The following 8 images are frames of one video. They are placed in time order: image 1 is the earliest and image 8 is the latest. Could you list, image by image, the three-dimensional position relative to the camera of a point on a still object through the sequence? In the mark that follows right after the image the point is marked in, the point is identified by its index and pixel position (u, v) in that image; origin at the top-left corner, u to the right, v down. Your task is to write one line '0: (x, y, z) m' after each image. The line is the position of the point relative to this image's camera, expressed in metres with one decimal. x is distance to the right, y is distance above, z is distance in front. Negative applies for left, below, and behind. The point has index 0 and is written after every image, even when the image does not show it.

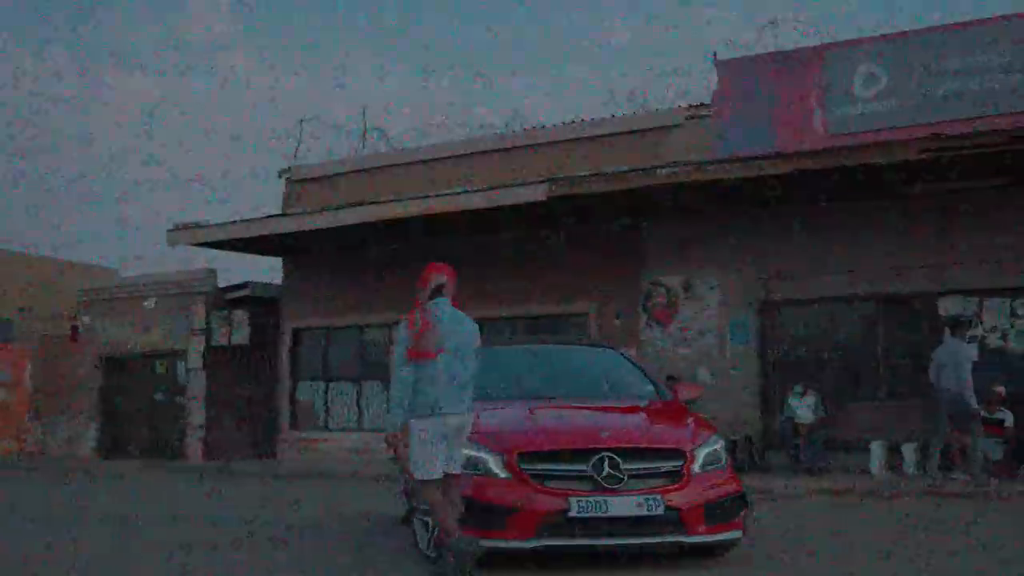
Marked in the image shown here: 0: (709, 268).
0: (+2.2, +0.3, +16.7) m
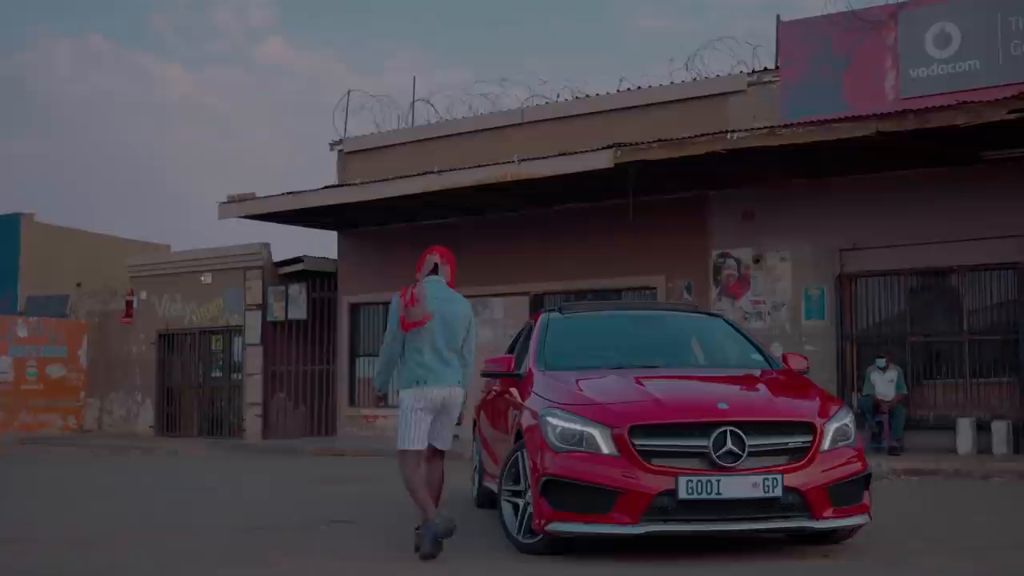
0: (+2.9, +0.6, +16.1) m
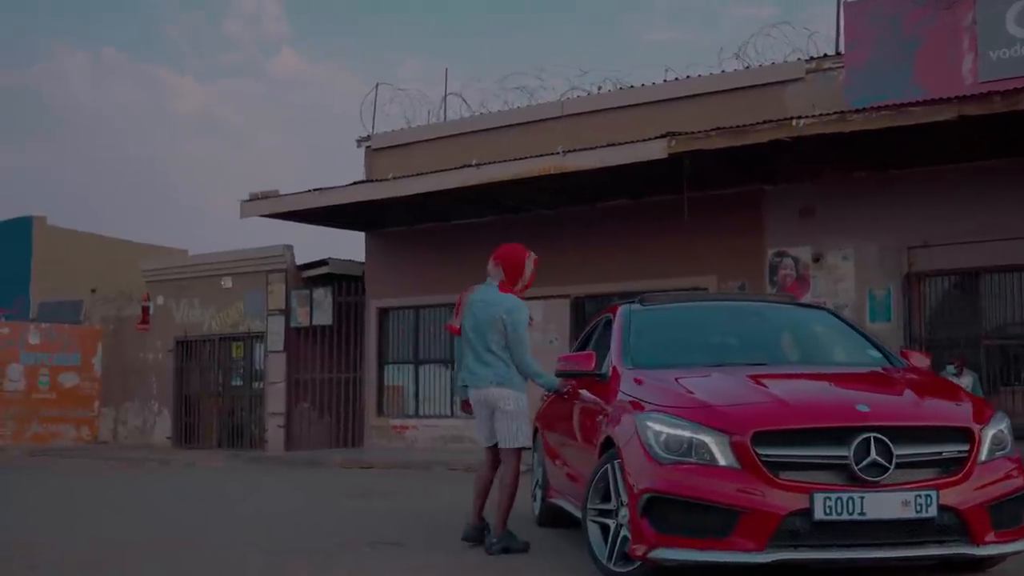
0: (+3.4, +0.6, +15.0) m
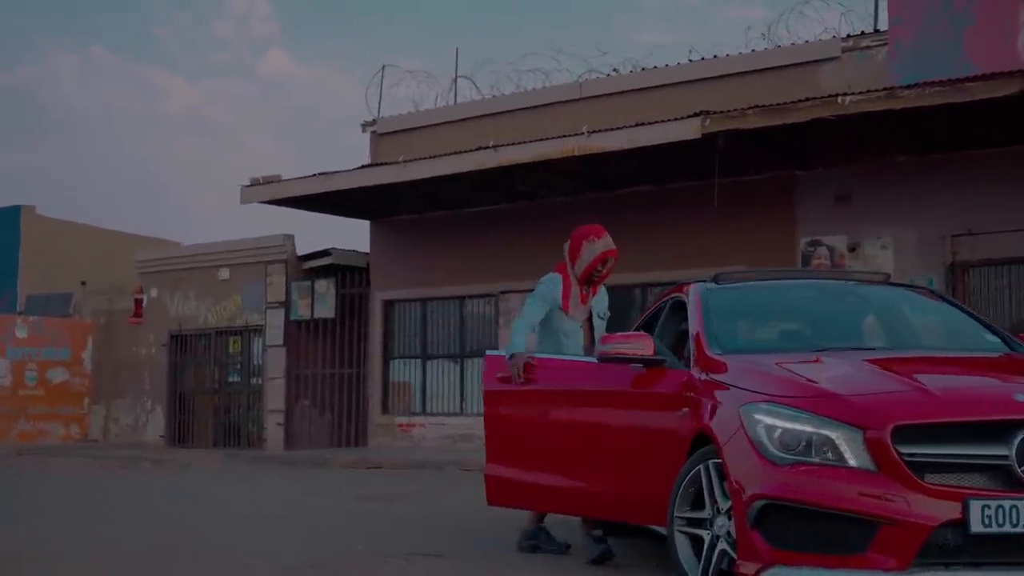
0: (+3.5, +0.6, +14.1) m
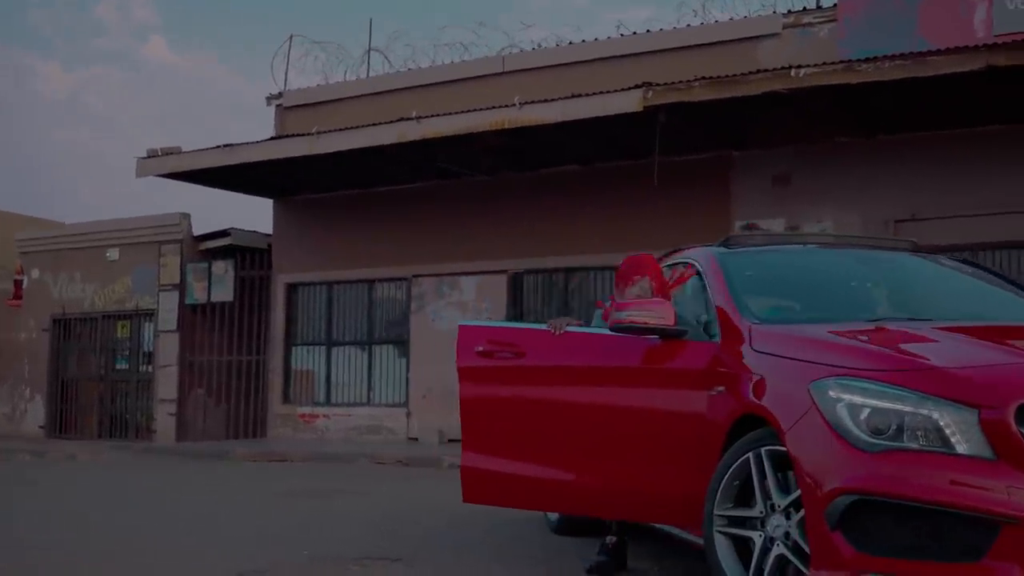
0: (+2.8, +0.8, +13.5) m
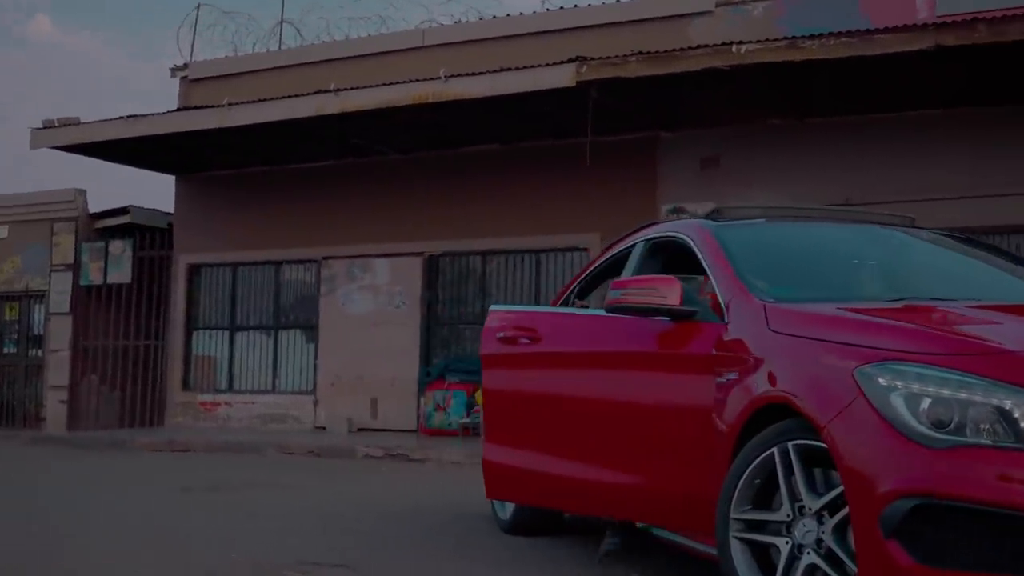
0: (+2.1, +0.9, +13.1) m
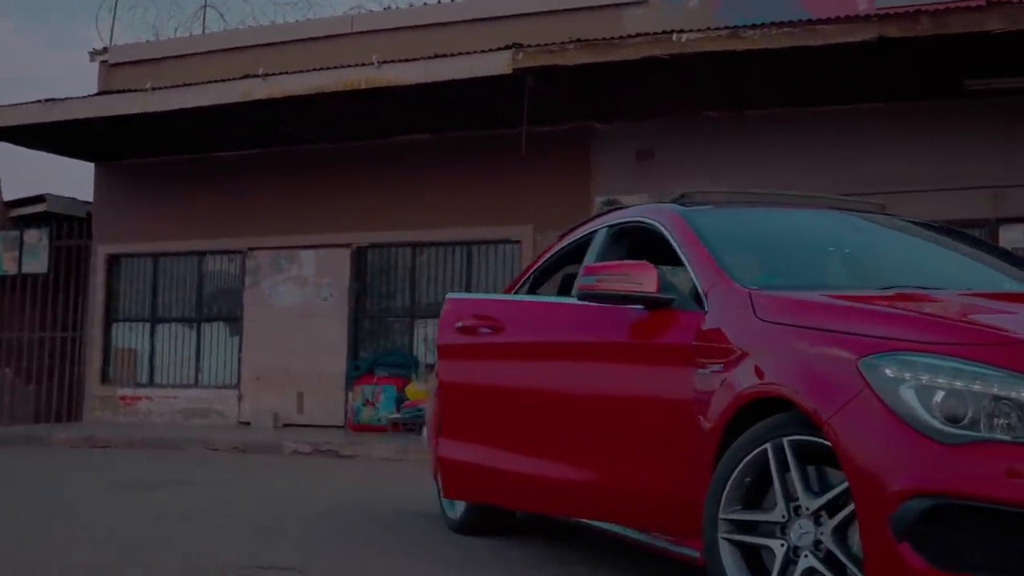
0: (+1.5, +0.9, +13.0) m
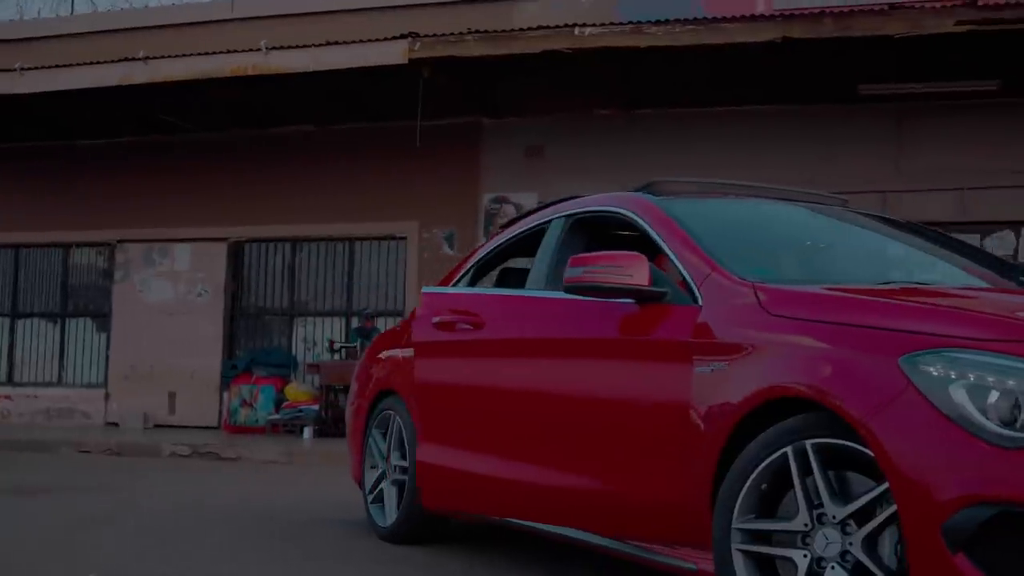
0: (+0.6, +0.9, +12.8) m
